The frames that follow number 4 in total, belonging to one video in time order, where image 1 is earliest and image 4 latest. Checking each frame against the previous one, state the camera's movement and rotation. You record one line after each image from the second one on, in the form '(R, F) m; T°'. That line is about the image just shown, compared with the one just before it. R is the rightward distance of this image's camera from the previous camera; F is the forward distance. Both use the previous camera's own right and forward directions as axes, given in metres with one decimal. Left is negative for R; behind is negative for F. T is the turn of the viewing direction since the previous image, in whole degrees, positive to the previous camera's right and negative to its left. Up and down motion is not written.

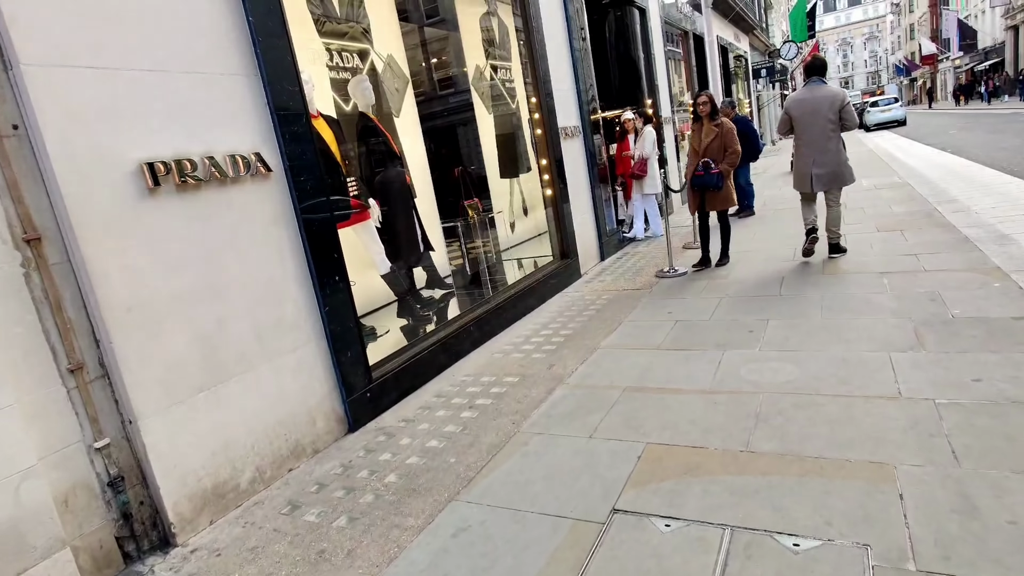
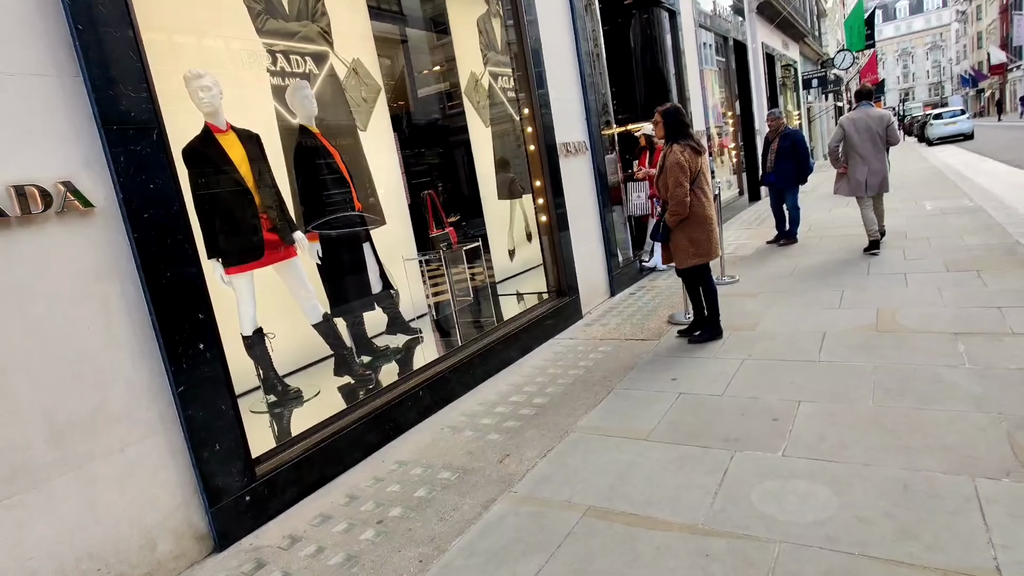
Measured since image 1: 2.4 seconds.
(+0.5, +1.0) m; -4°
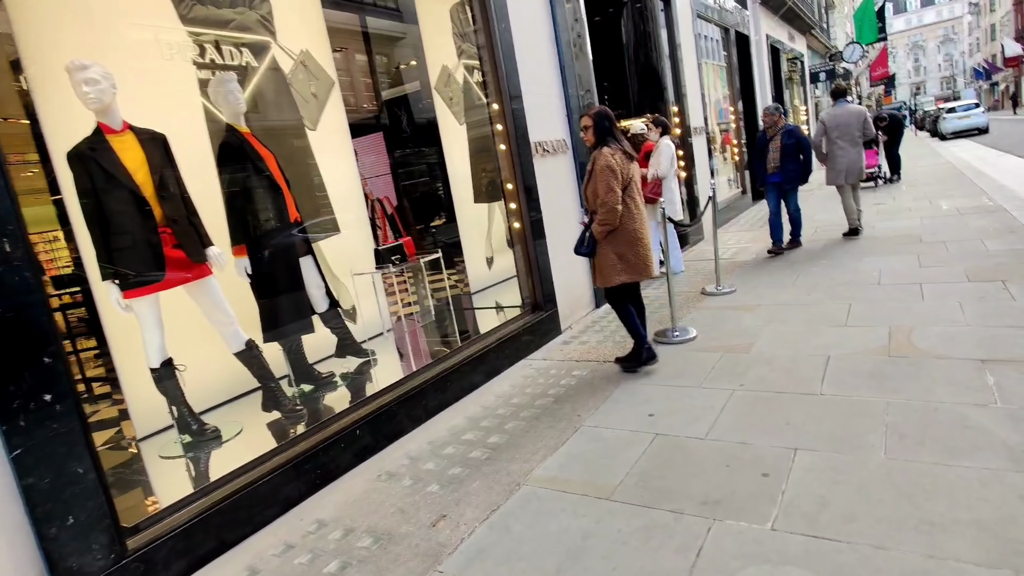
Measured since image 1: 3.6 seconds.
(+0.3, +0.5) m; -1°
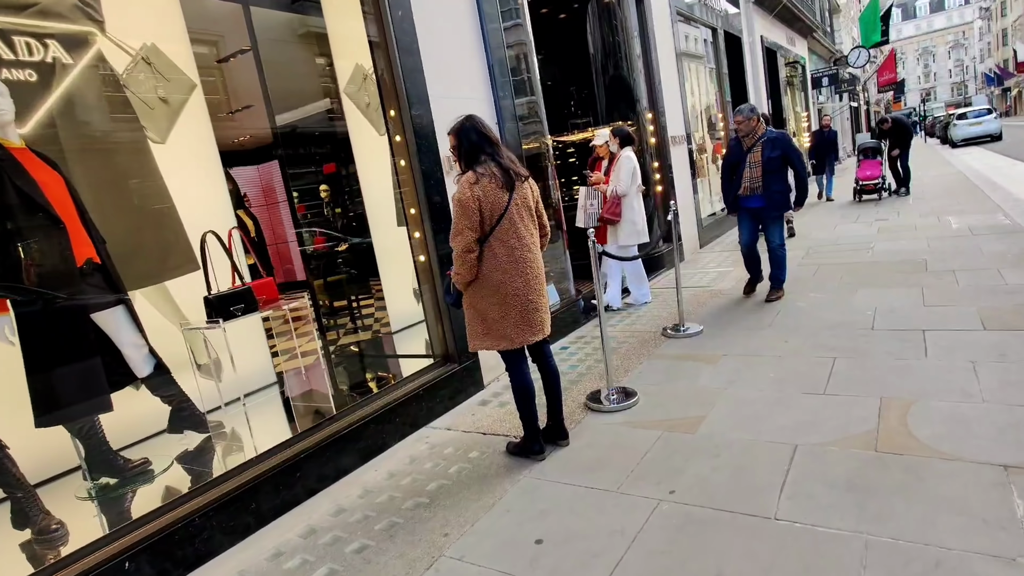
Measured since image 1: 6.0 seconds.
(+0.7, +1.0) m; -1°
